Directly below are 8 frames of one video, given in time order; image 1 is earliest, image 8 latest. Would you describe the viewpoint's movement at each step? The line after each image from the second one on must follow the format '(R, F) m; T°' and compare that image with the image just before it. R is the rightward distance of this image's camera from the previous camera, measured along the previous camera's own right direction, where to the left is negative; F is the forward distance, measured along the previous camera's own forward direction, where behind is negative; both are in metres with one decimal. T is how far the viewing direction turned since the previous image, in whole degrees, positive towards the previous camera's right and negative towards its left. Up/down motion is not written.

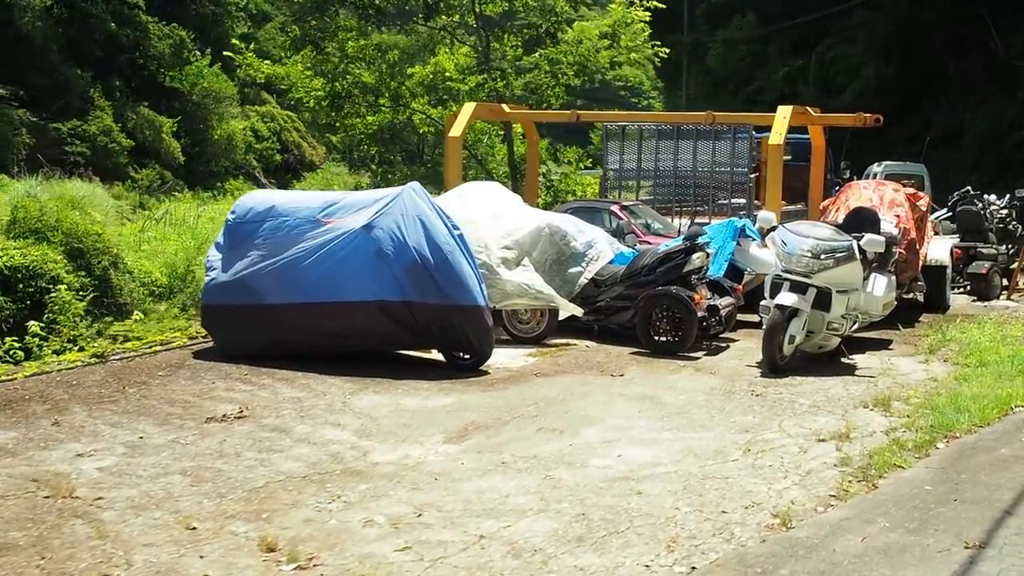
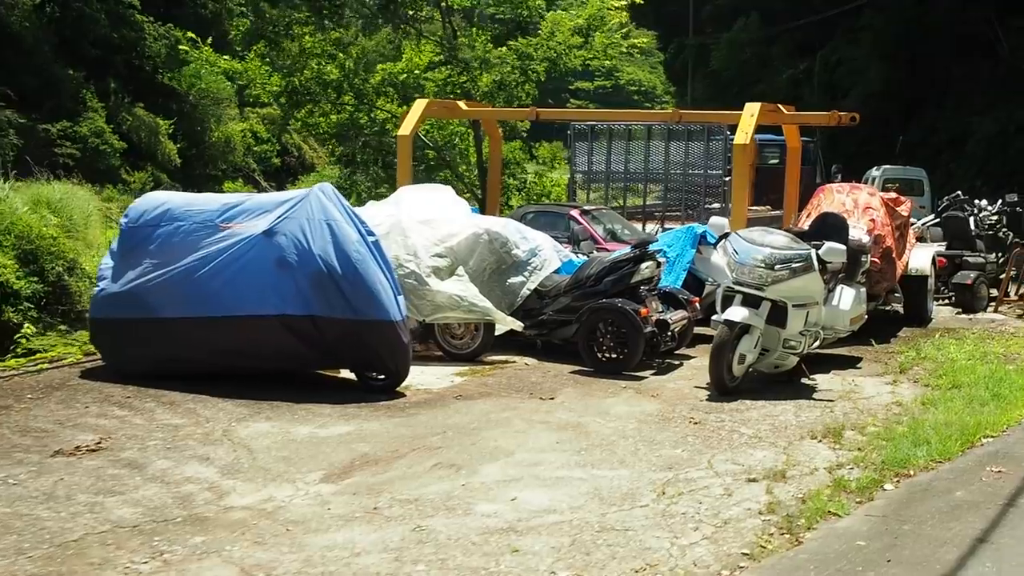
(+0.7, +1.0) m; -1°
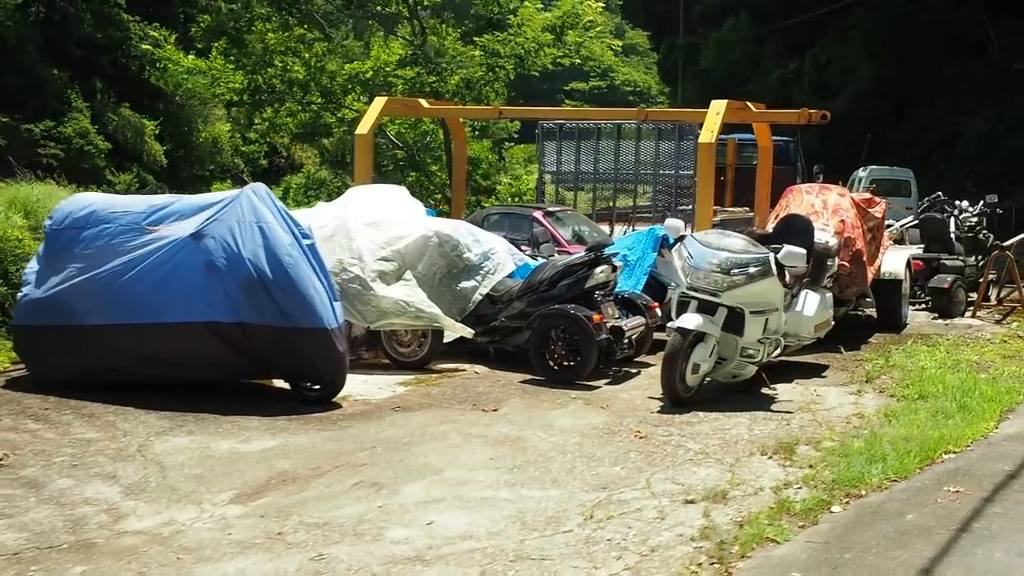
(+0.4, +0.4) m; 0°
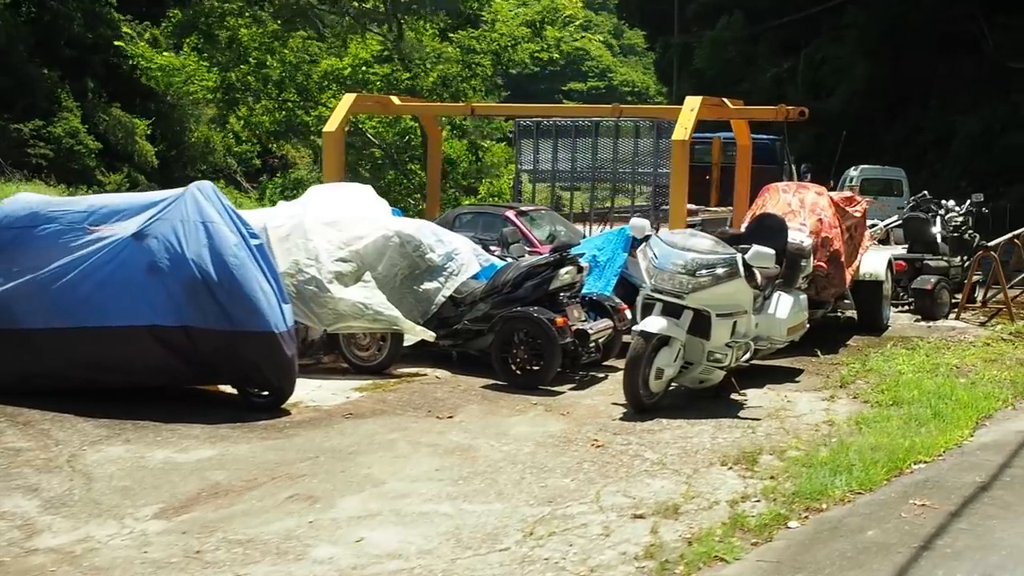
(+0.3, +0.3) m; 0°
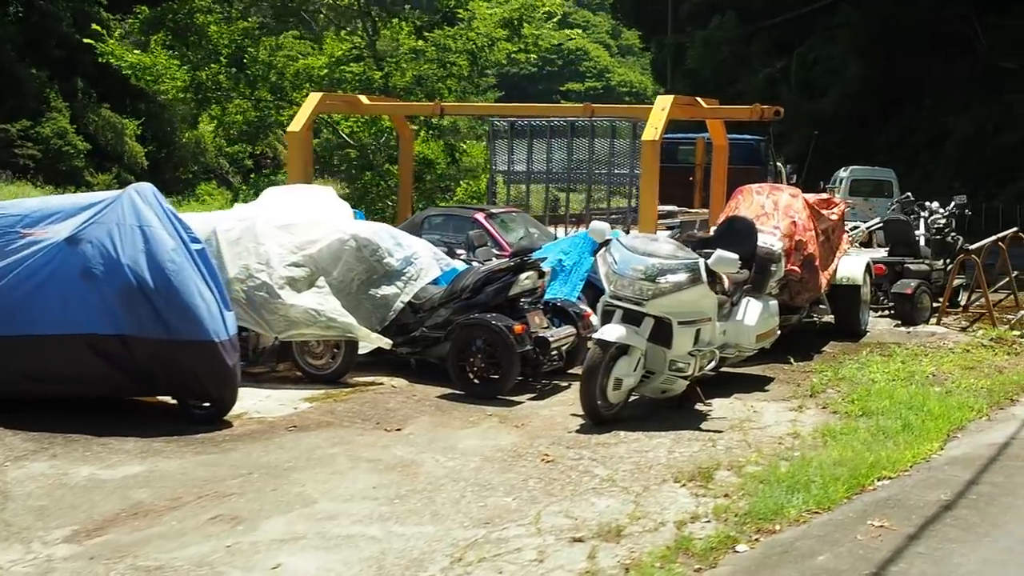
(+0.3, +0.3) m; 0°
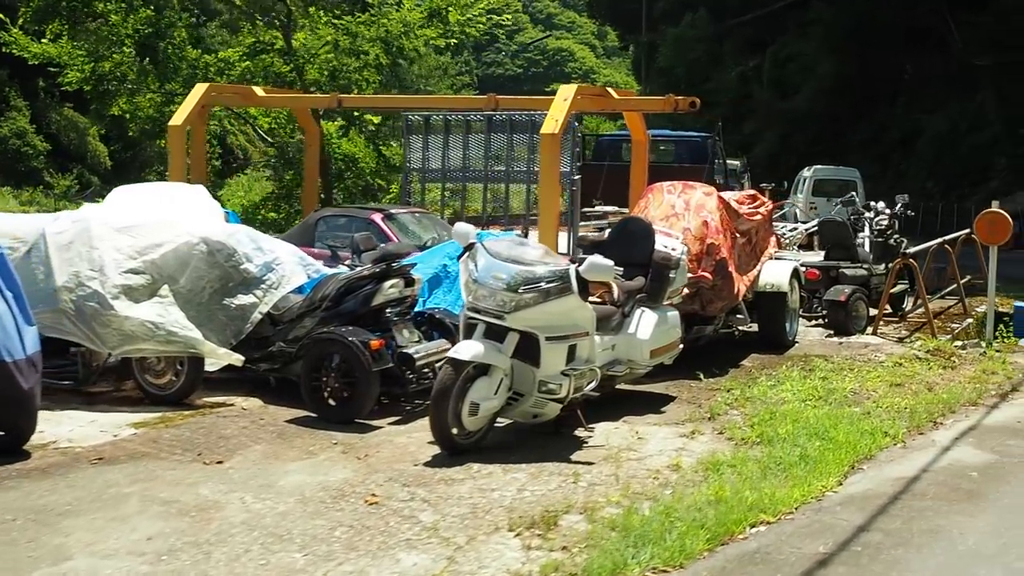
(+0.8, +1.0) m; 0°
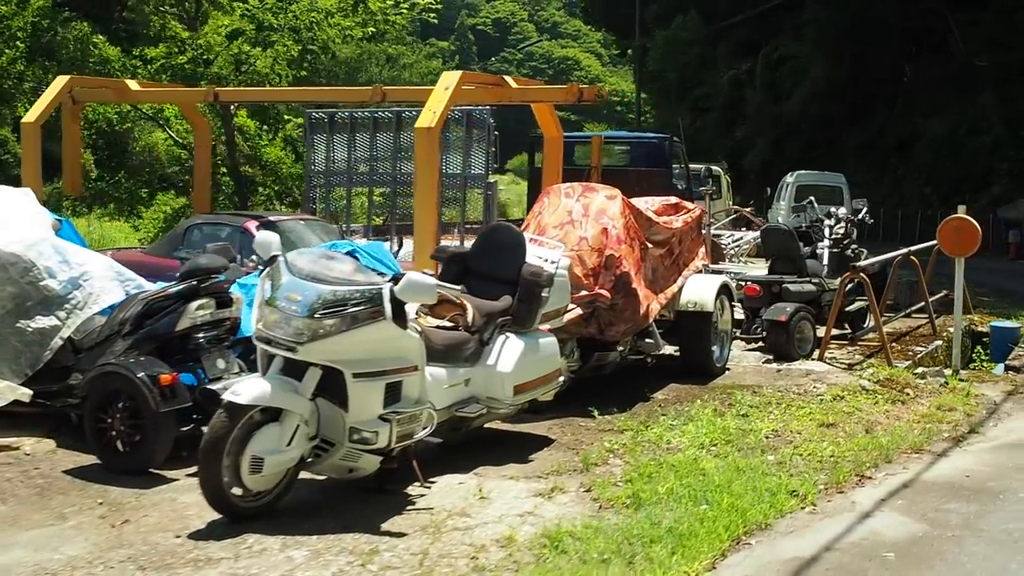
(+0.9, +1.4) m; -1°
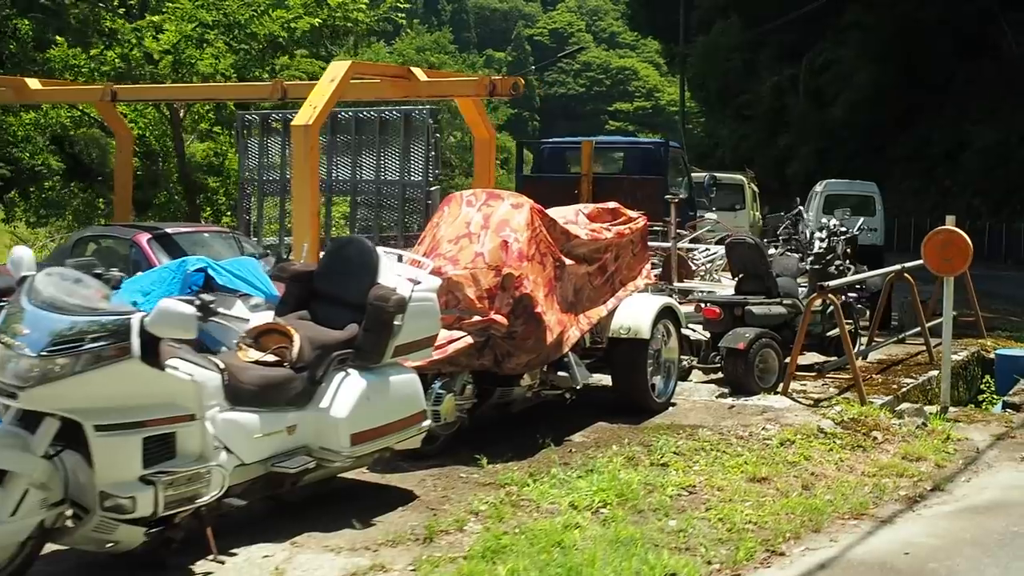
(+1.0, +1.2) m; -3°
